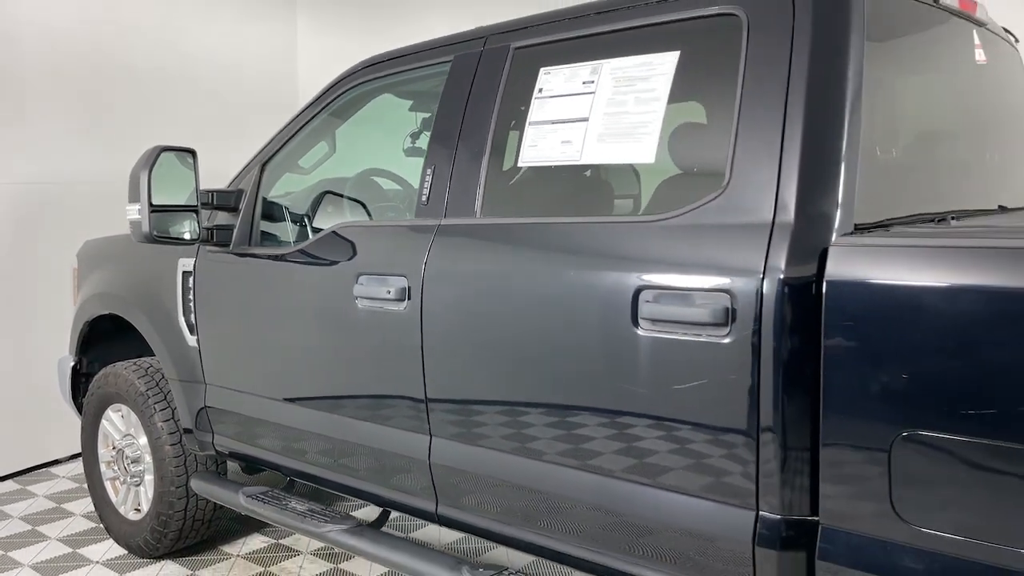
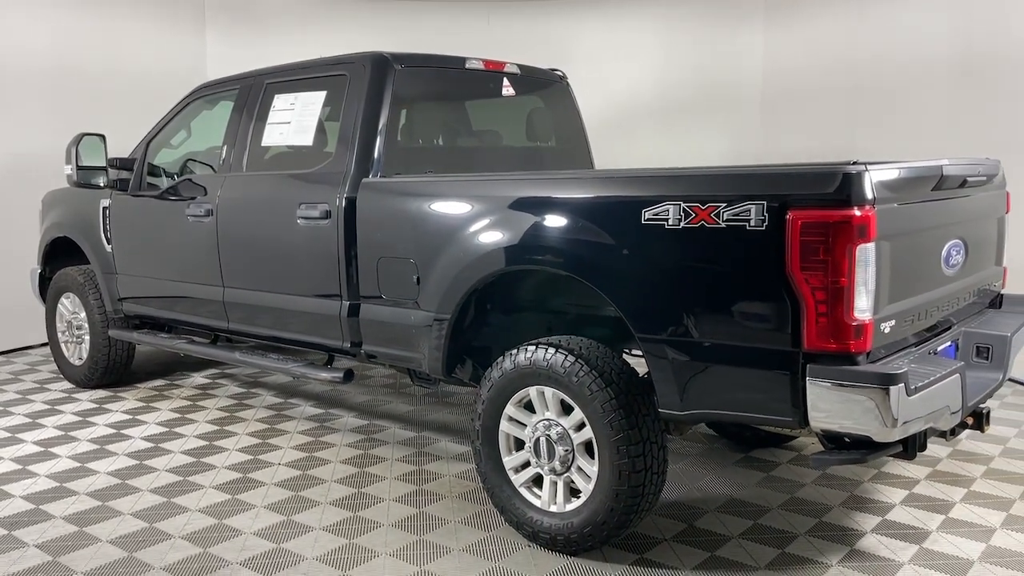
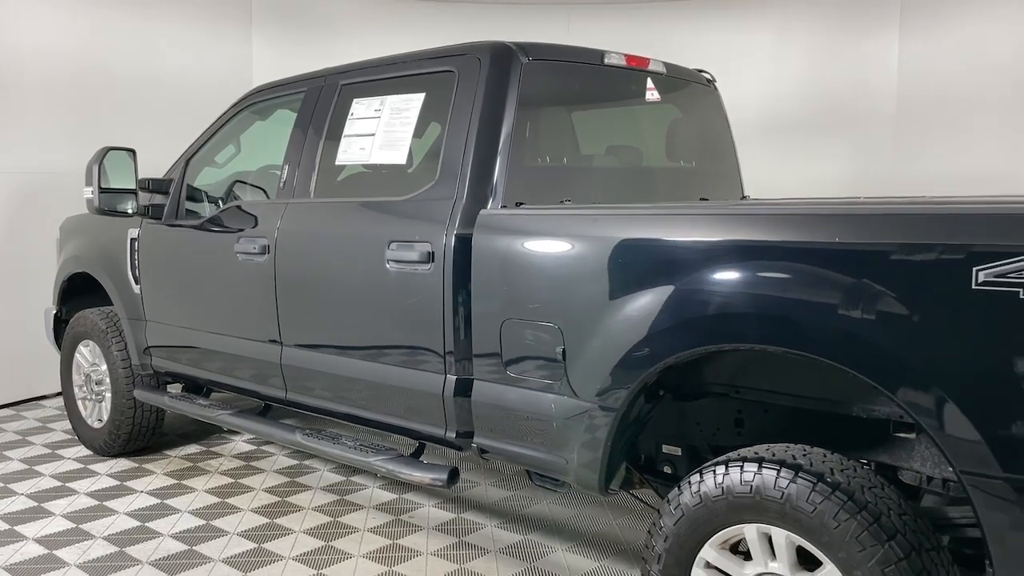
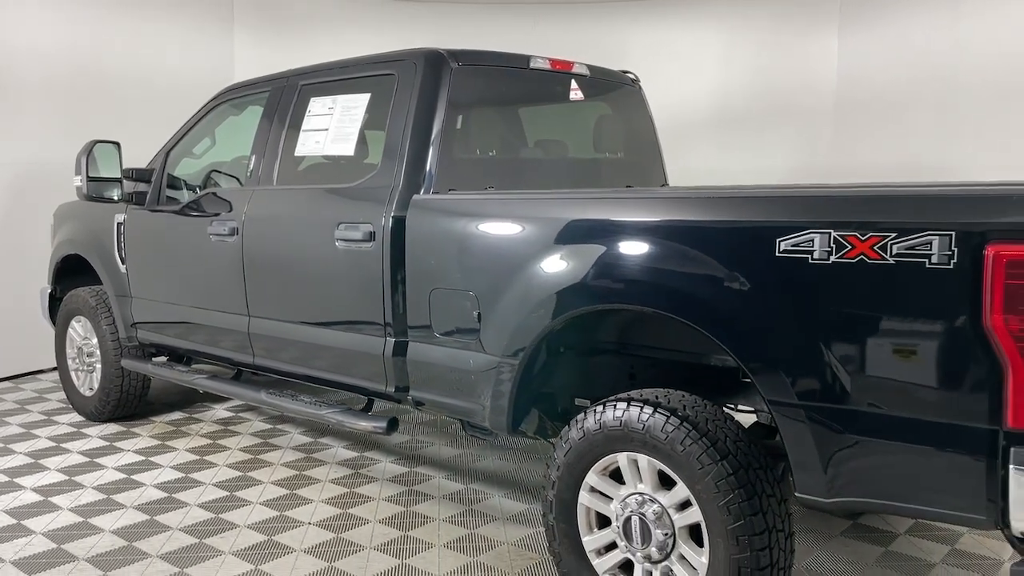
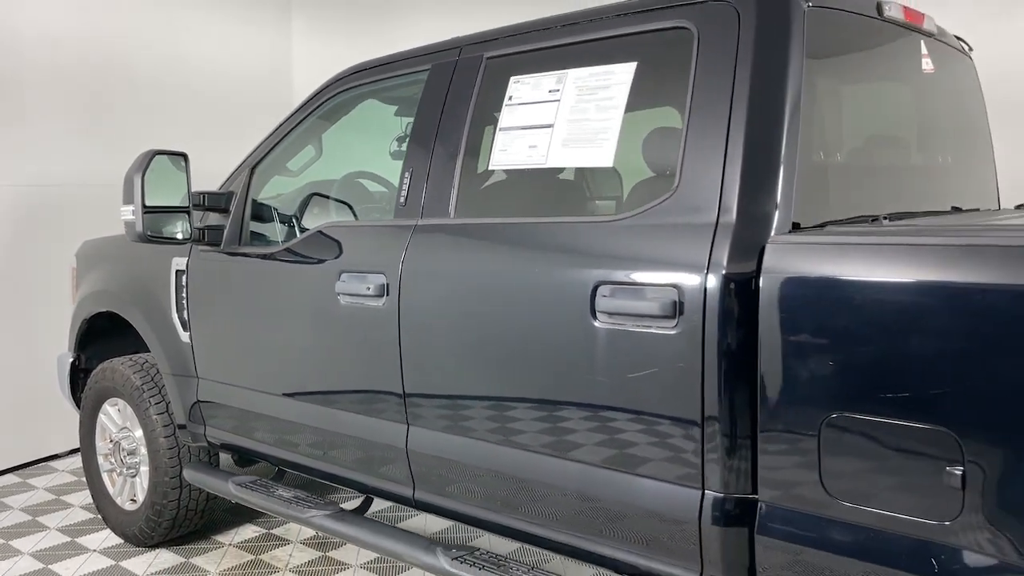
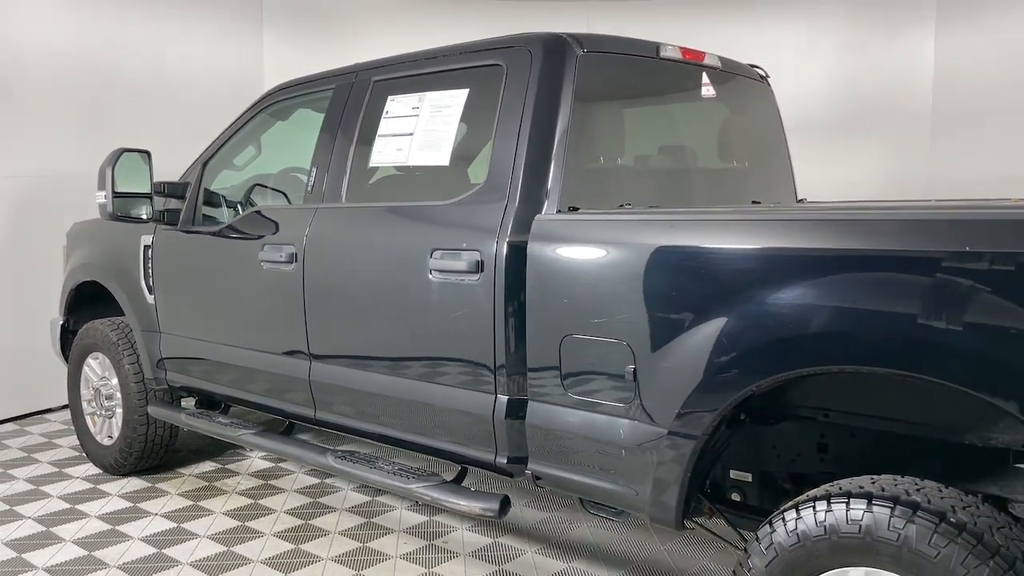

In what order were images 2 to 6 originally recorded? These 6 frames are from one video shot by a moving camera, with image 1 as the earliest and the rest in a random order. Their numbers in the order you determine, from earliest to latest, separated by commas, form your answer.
5, 6, 3, 4, 2
